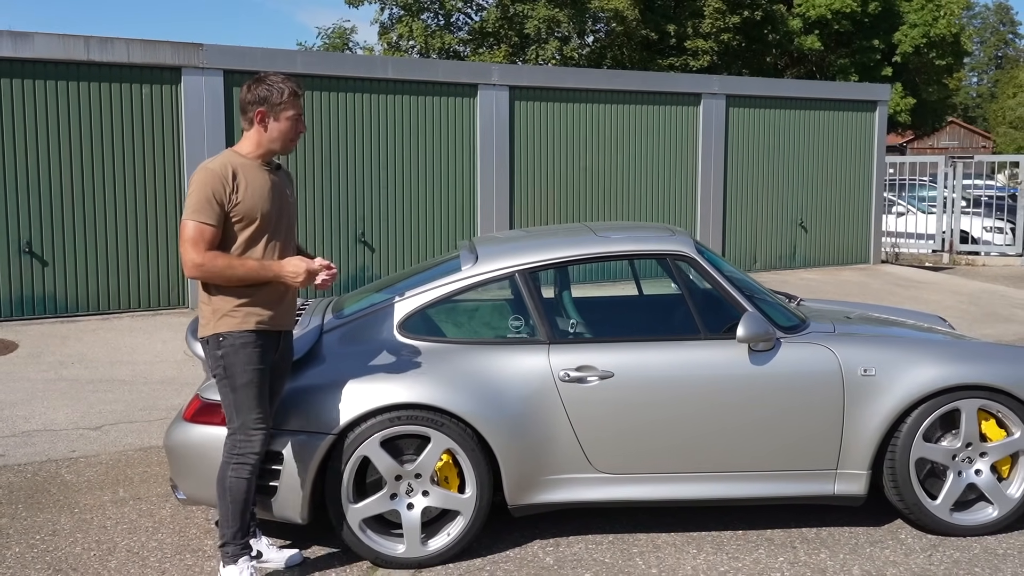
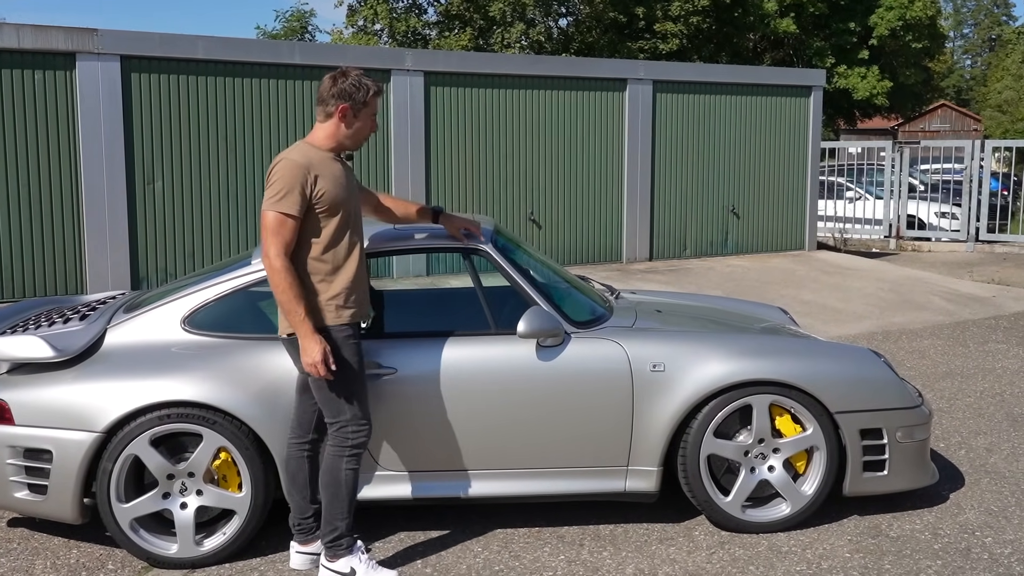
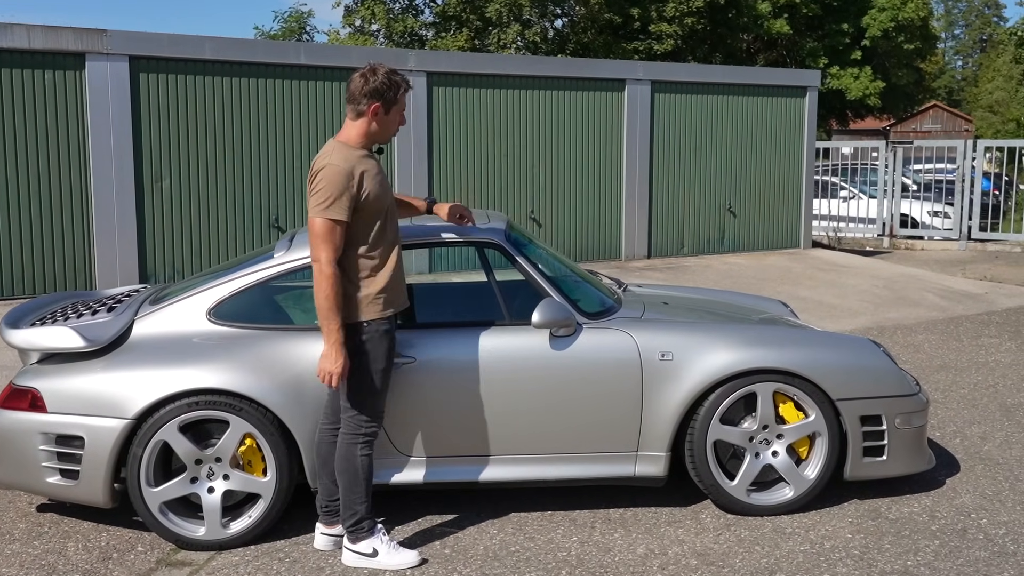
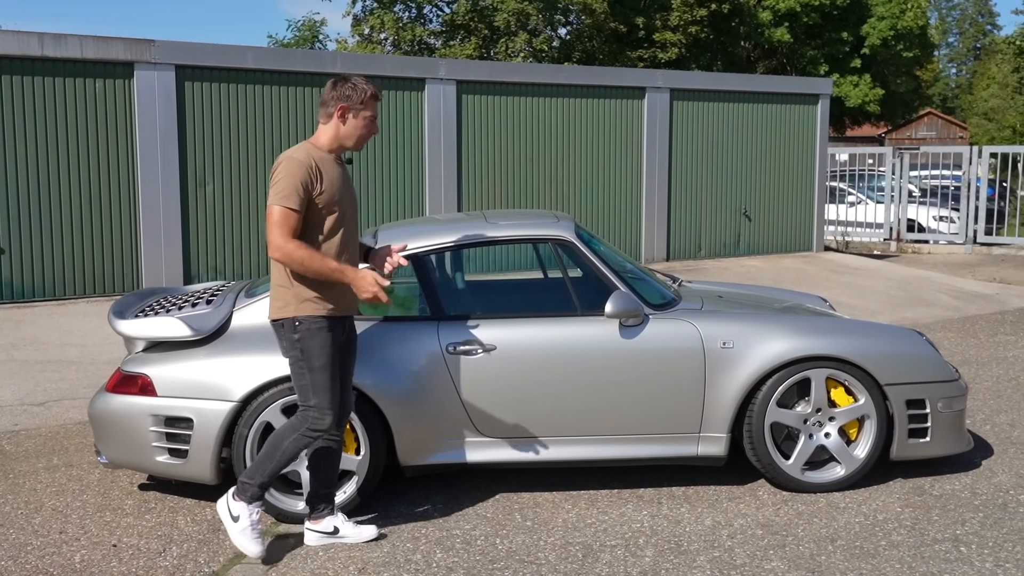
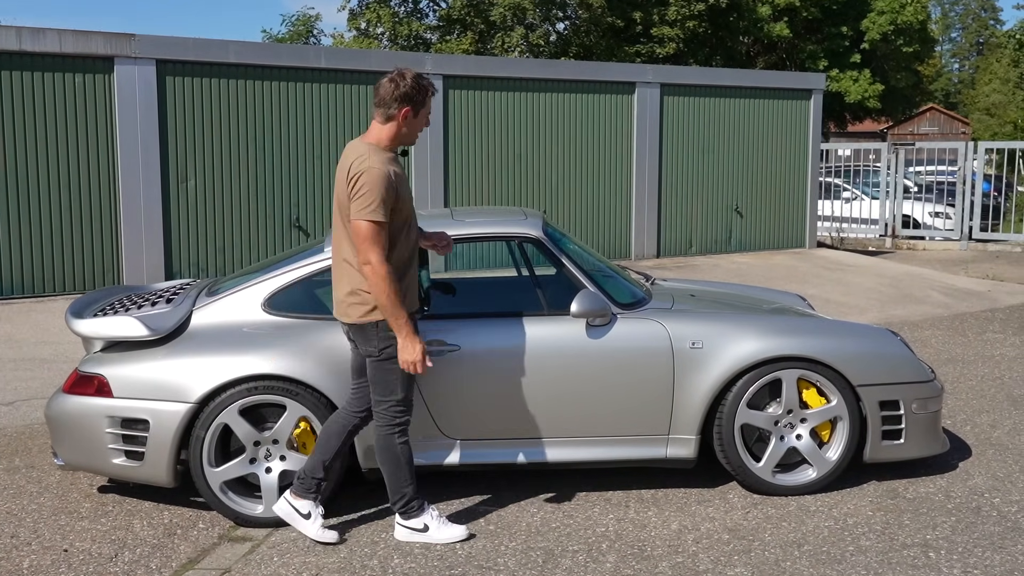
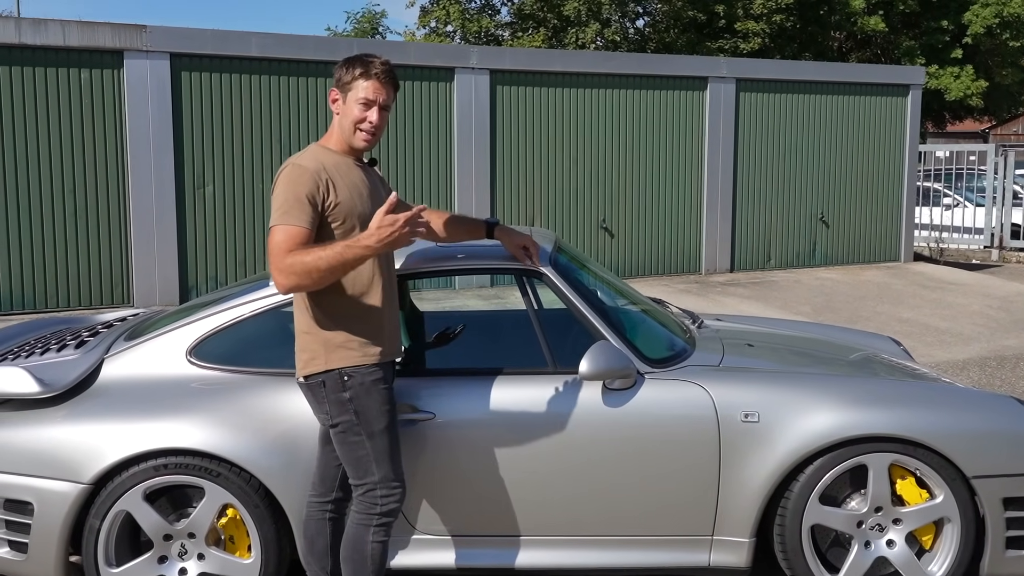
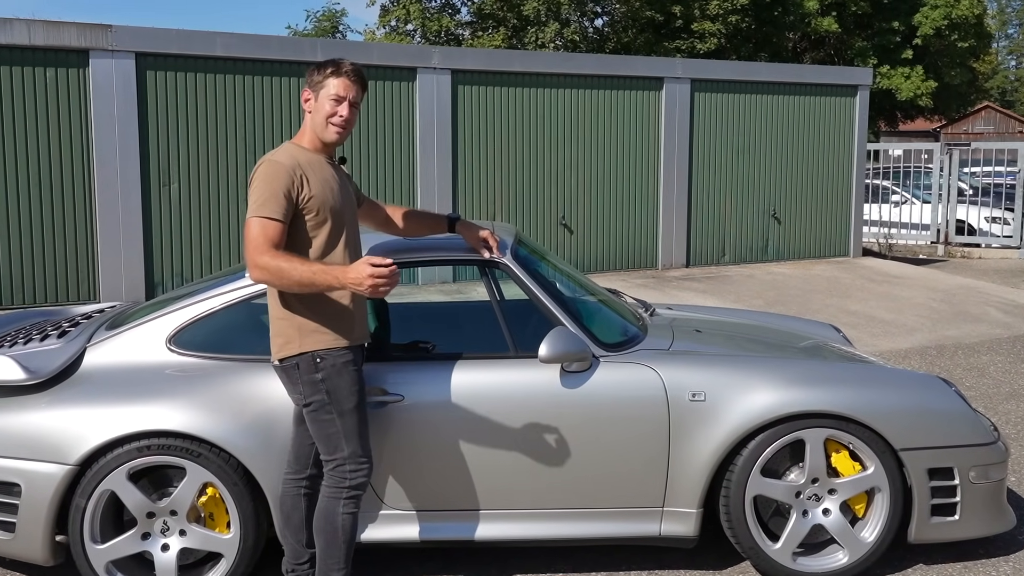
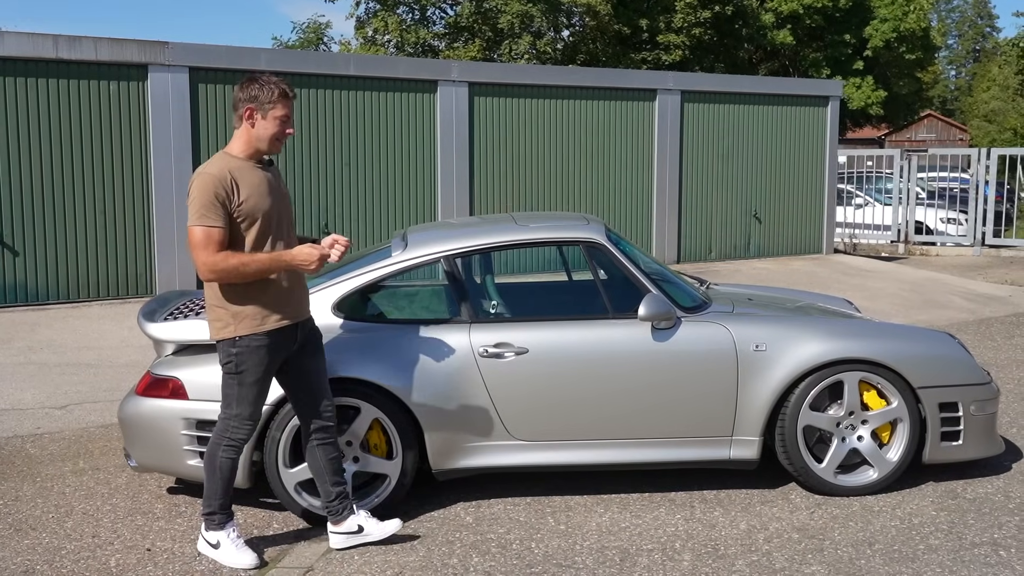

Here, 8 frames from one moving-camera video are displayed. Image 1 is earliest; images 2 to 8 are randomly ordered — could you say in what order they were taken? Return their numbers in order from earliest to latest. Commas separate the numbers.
8, 4, 5, 3, 2, 7, 6
